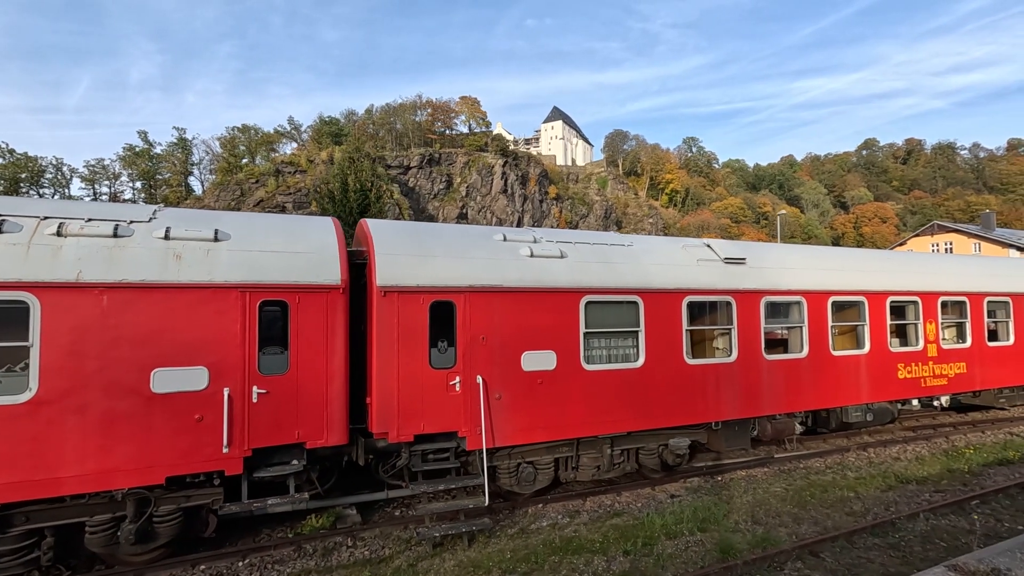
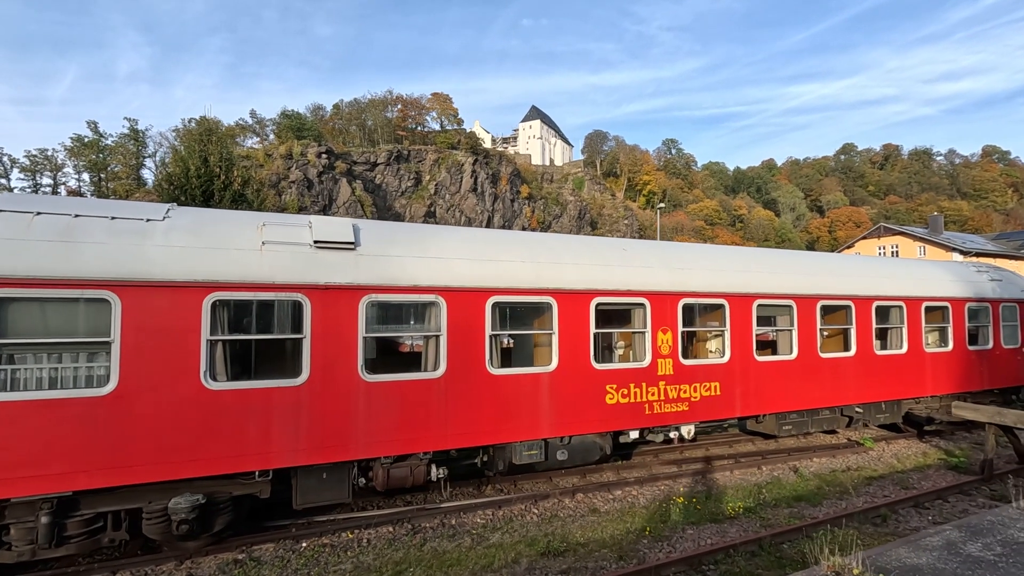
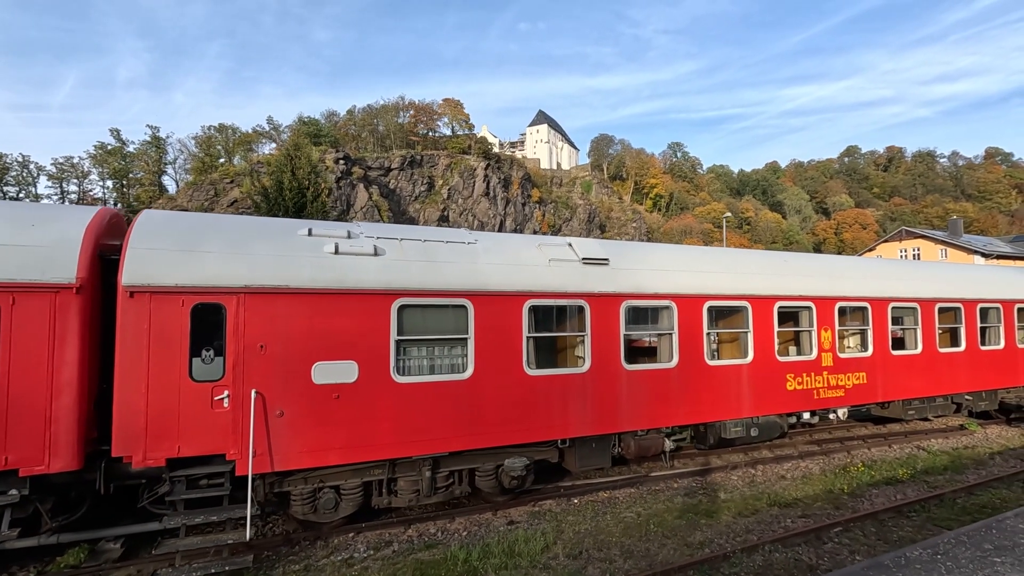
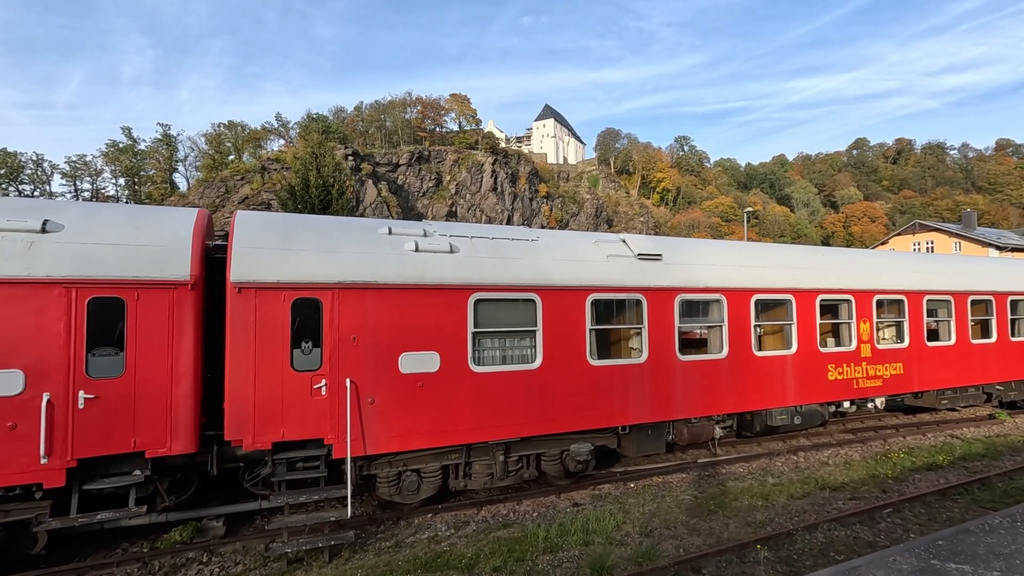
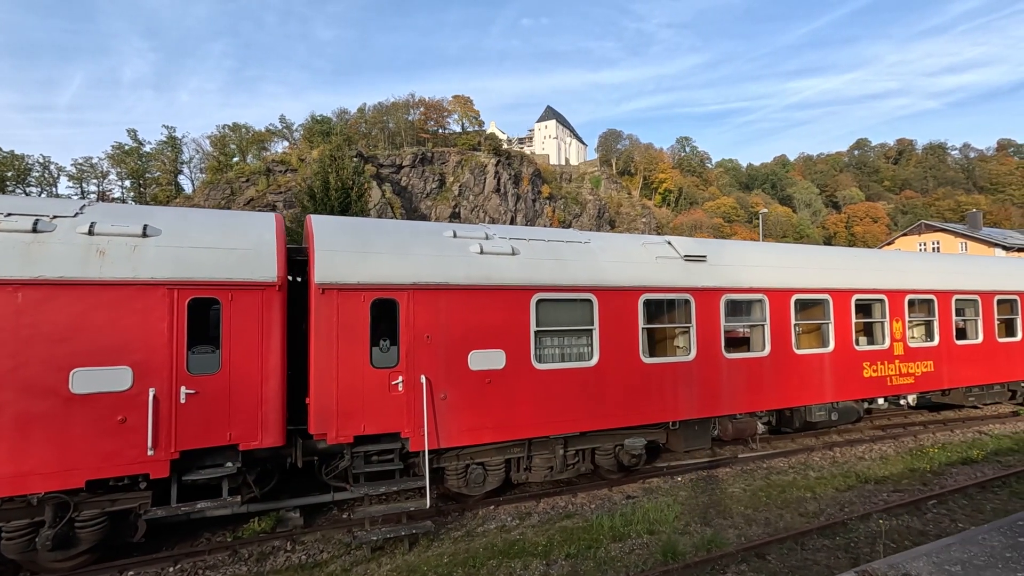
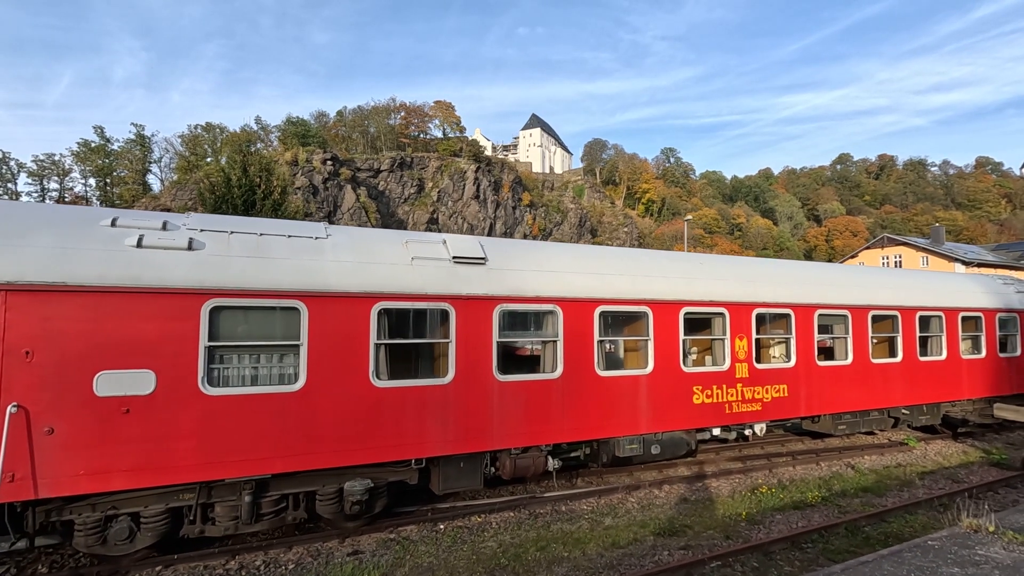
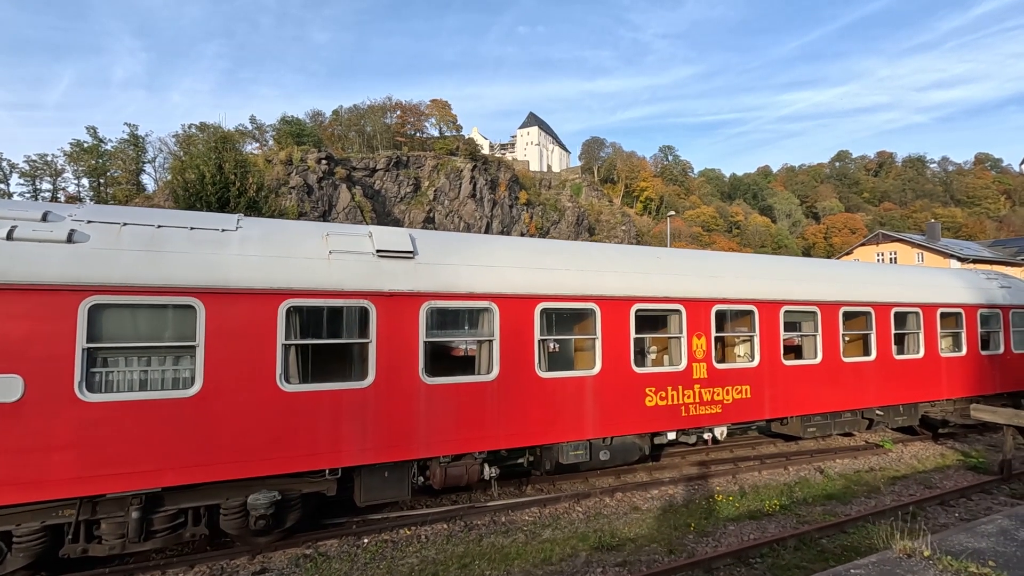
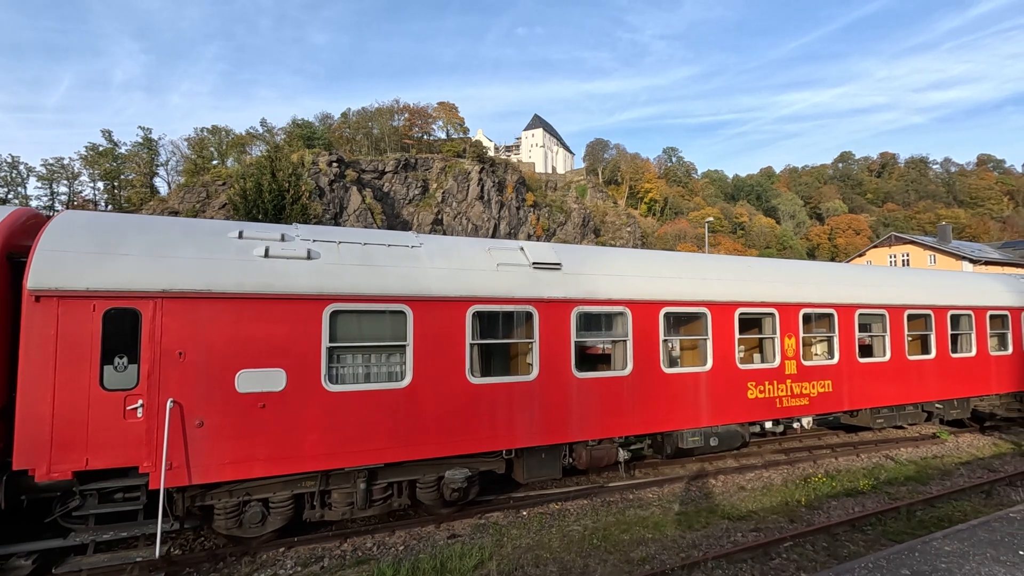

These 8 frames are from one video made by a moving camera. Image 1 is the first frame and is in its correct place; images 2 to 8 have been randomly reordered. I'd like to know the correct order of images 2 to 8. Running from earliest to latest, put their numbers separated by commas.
5, 4, 3, 8, 6, 7, 2
